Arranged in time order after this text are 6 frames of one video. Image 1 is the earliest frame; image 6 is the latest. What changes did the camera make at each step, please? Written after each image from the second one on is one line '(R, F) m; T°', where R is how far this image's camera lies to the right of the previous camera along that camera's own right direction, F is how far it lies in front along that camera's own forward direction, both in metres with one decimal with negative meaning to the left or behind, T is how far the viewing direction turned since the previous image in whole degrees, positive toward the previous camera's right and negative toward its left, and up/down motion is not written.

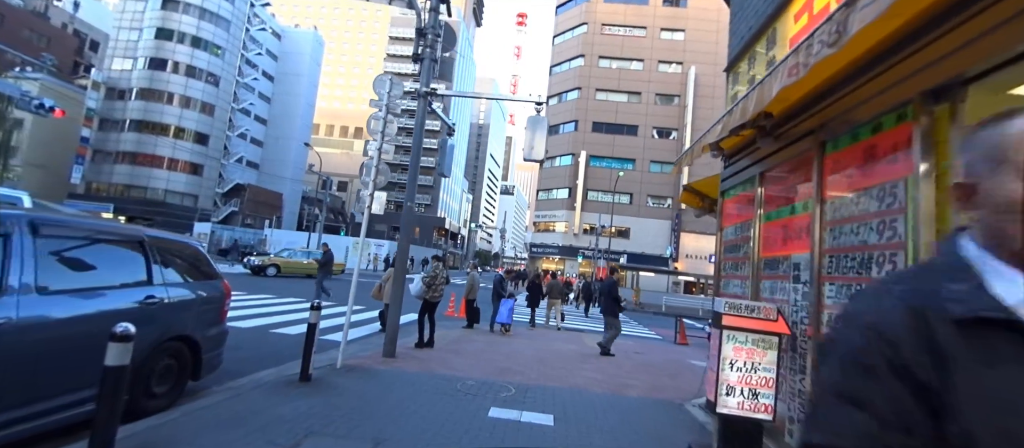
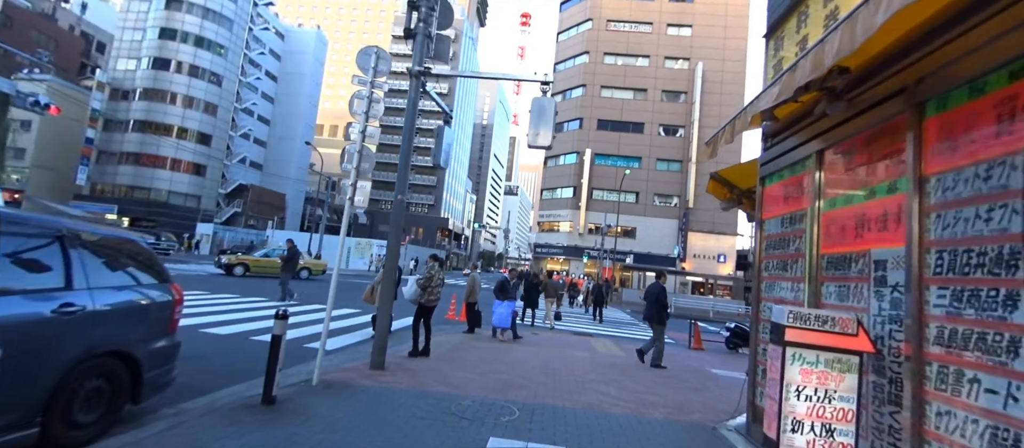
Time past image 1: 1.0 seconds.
(0.0, +0.9) m; -1°
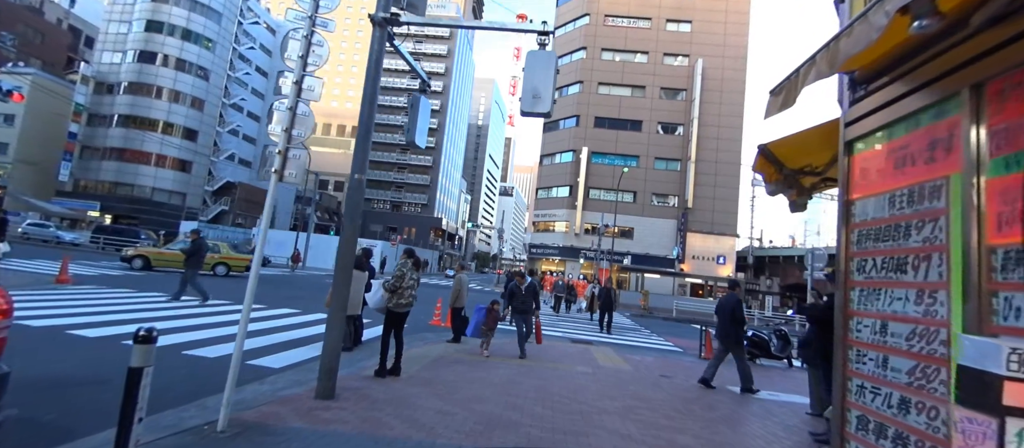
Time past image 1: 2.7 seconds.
(+0.1, +1.5) m; +1°
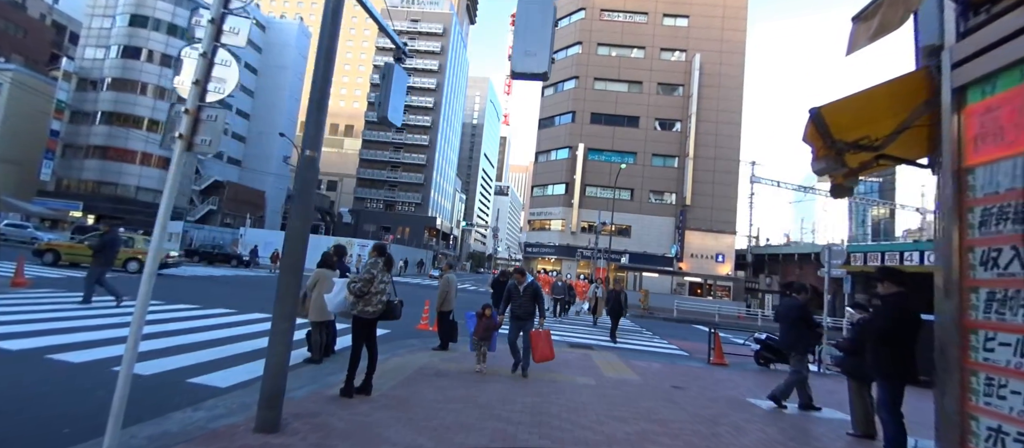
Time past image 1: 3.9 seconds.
(+0.1, +1.0) m; +1°
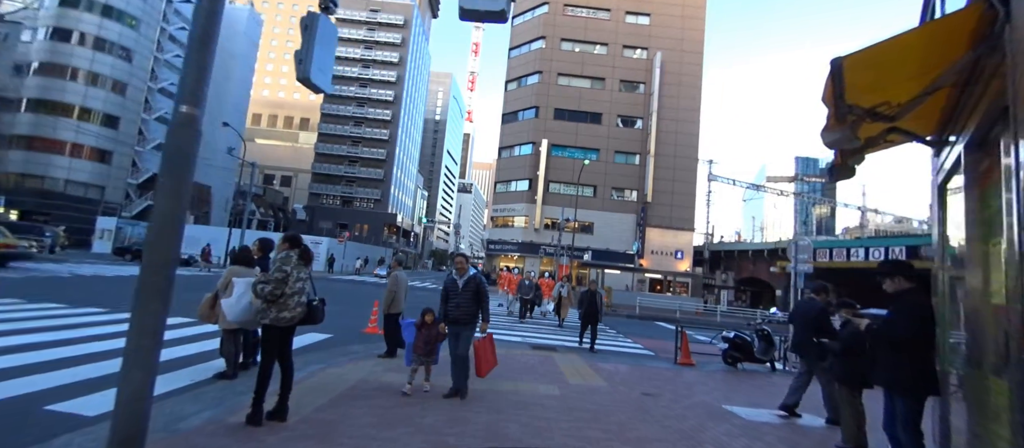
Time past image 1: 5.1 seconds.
(+0.1, +0.9) m; +5°
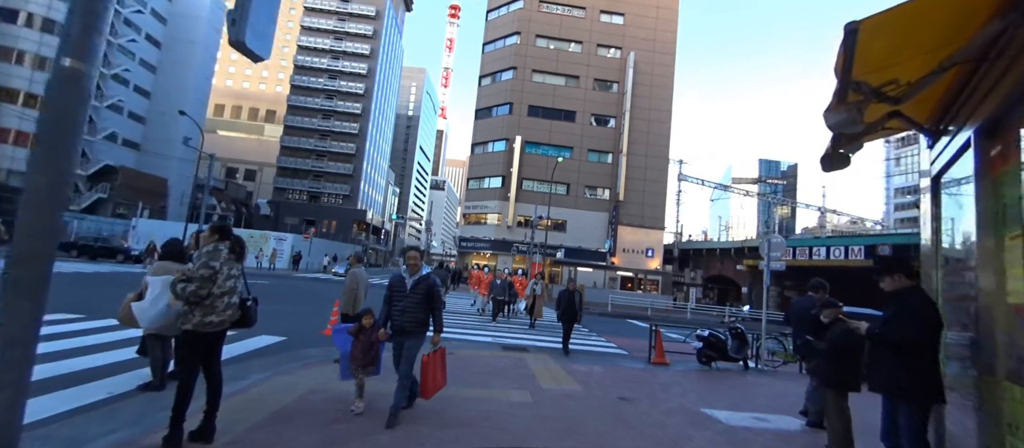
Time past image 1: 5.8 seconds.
(0.0, +0.5) m; +4°
